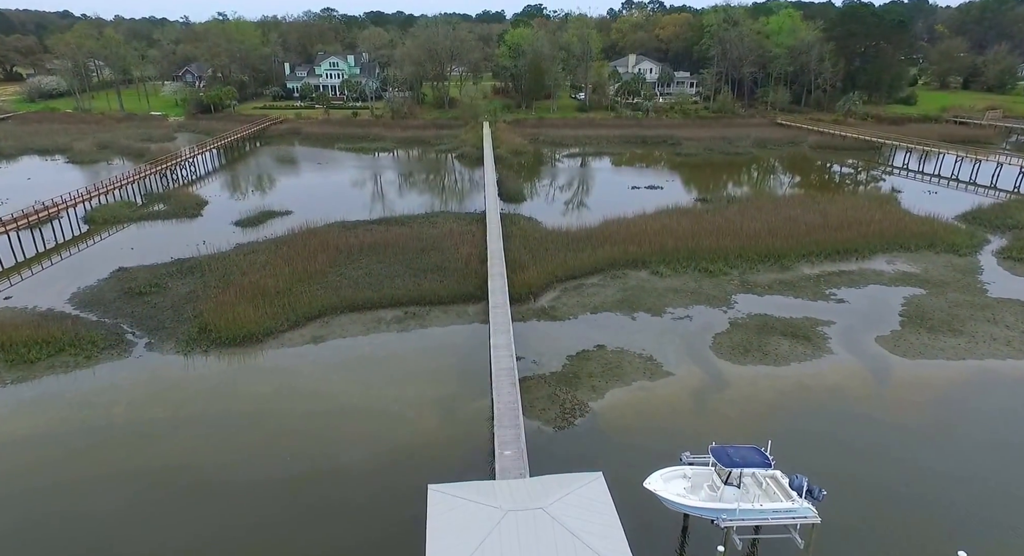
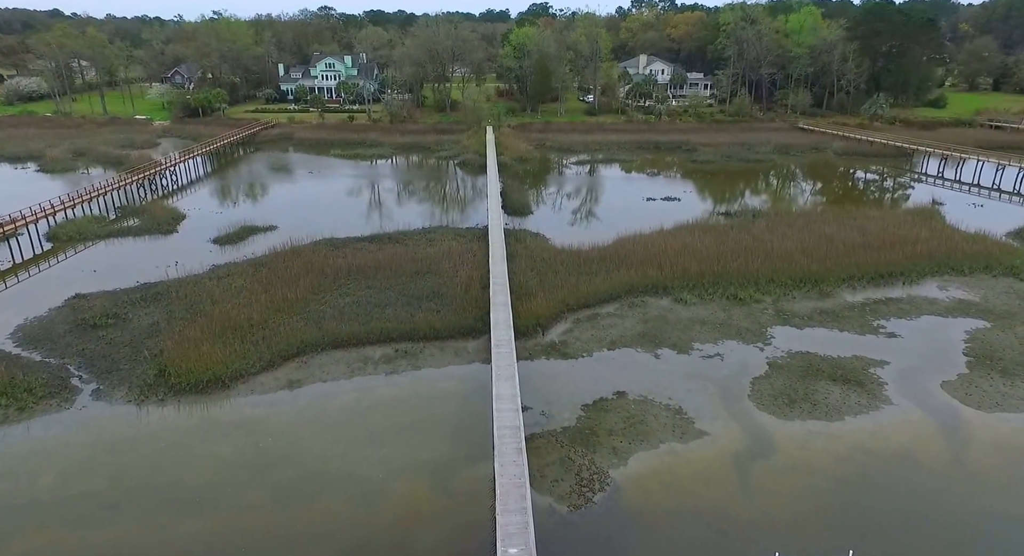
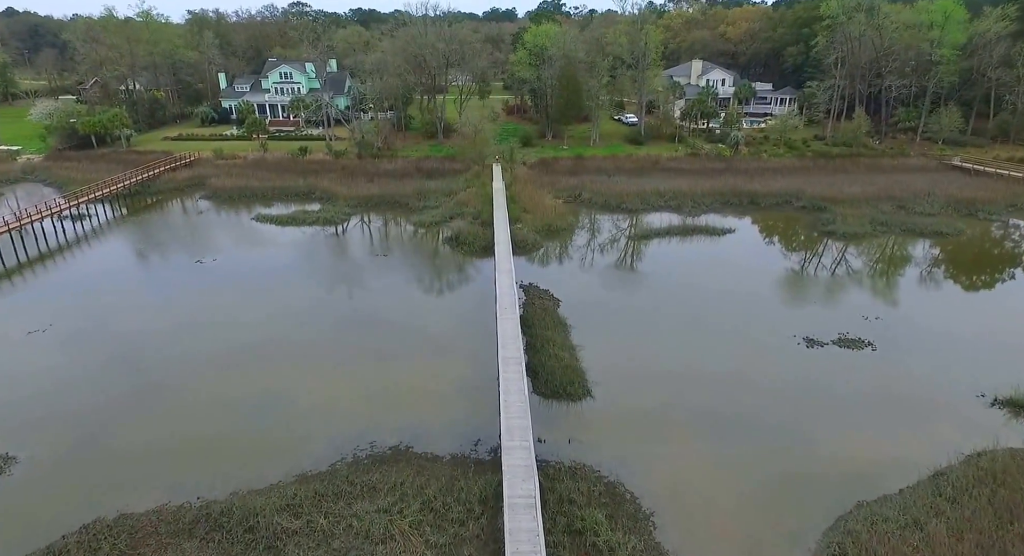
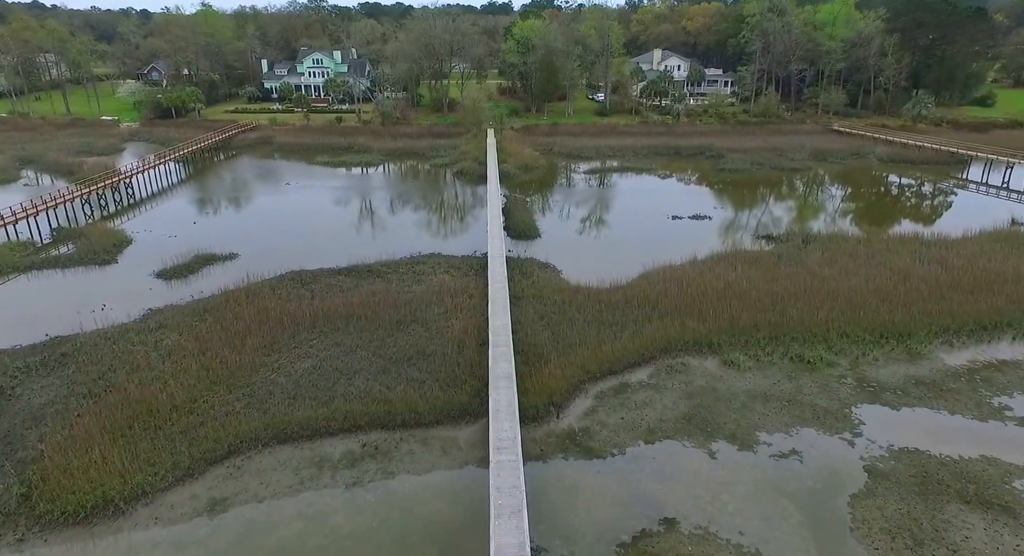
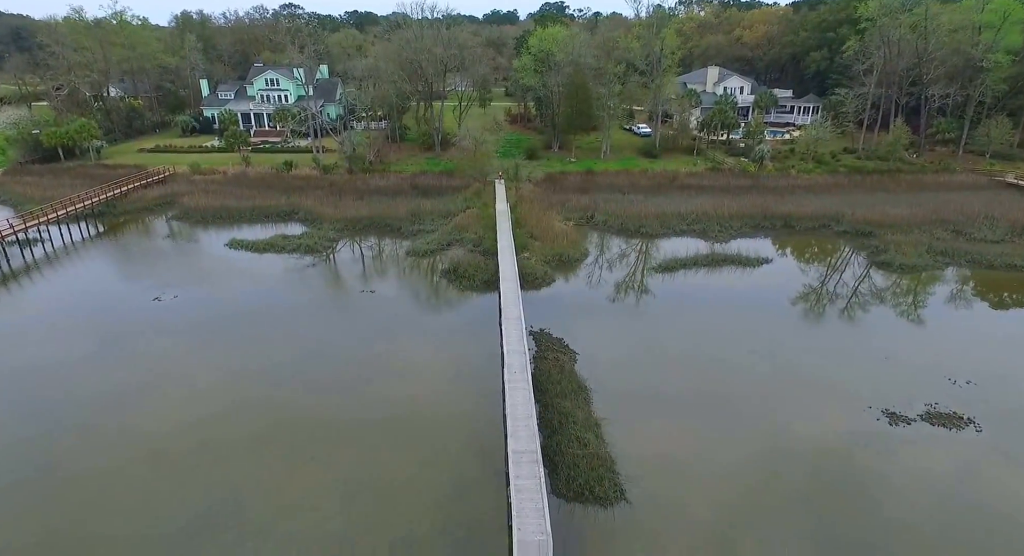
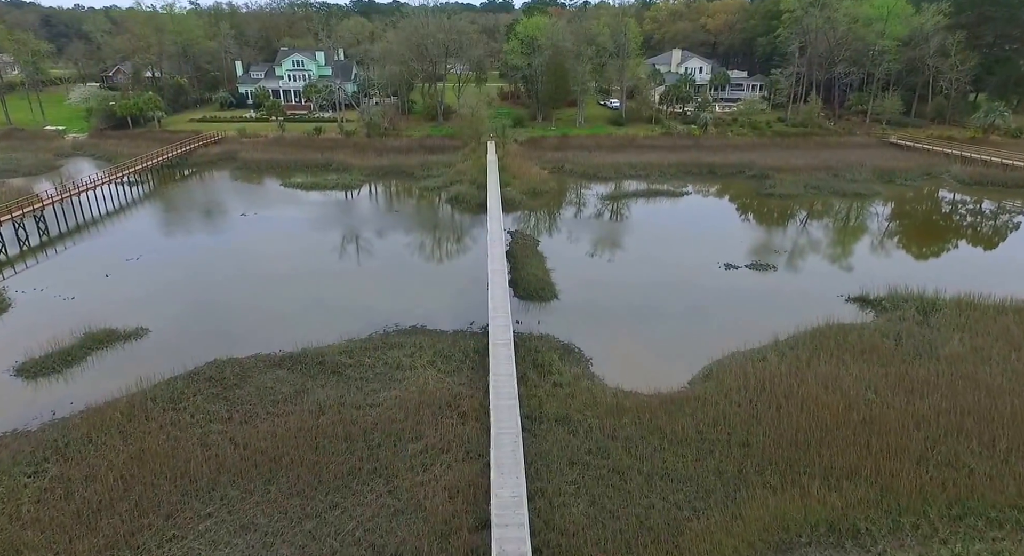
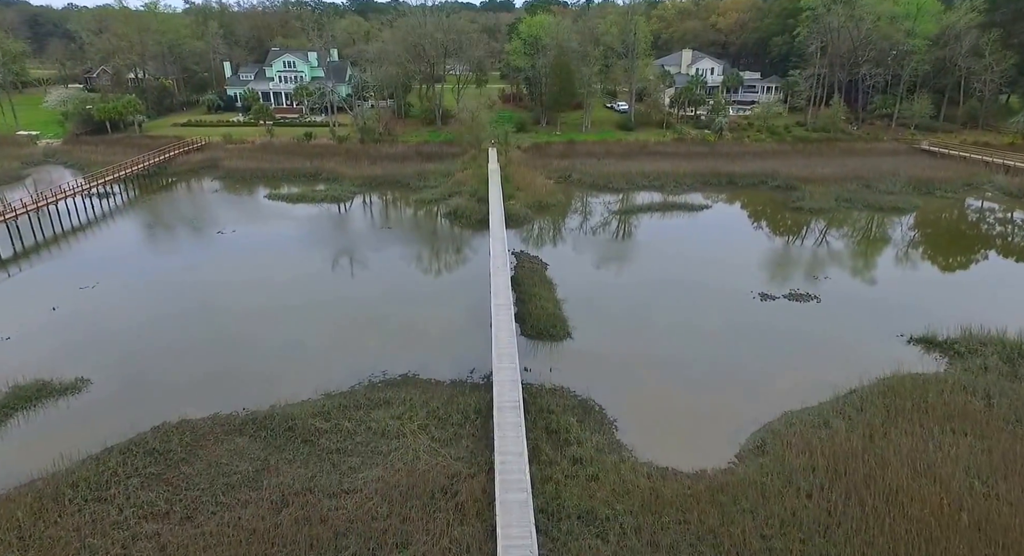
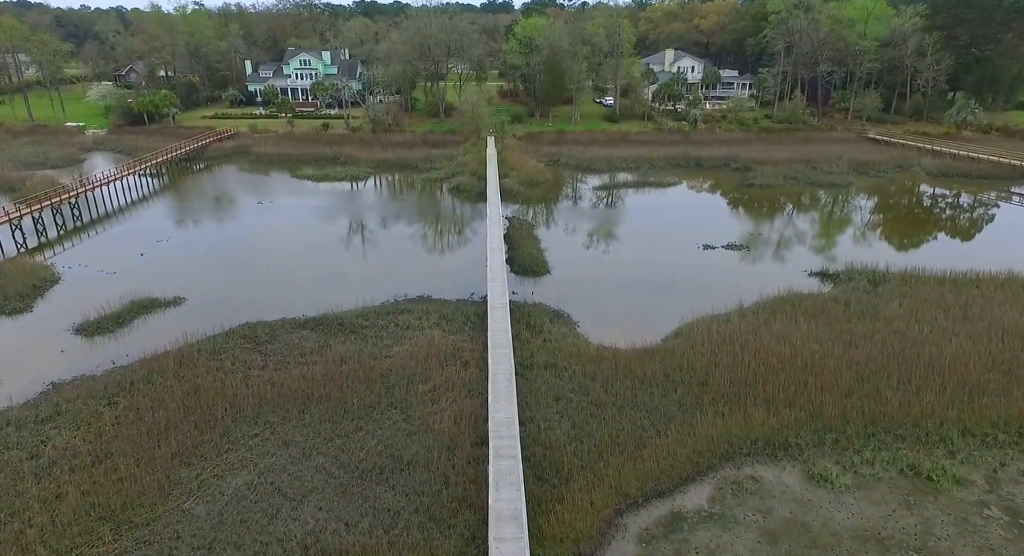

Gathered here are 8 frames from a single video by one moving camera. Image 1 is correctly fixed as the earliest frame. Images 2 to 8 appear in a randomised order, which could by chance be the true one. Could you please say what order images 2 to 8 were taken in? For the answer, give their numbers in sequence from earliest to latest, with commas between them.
2, 4, 8, 6, 7, 3, 5
